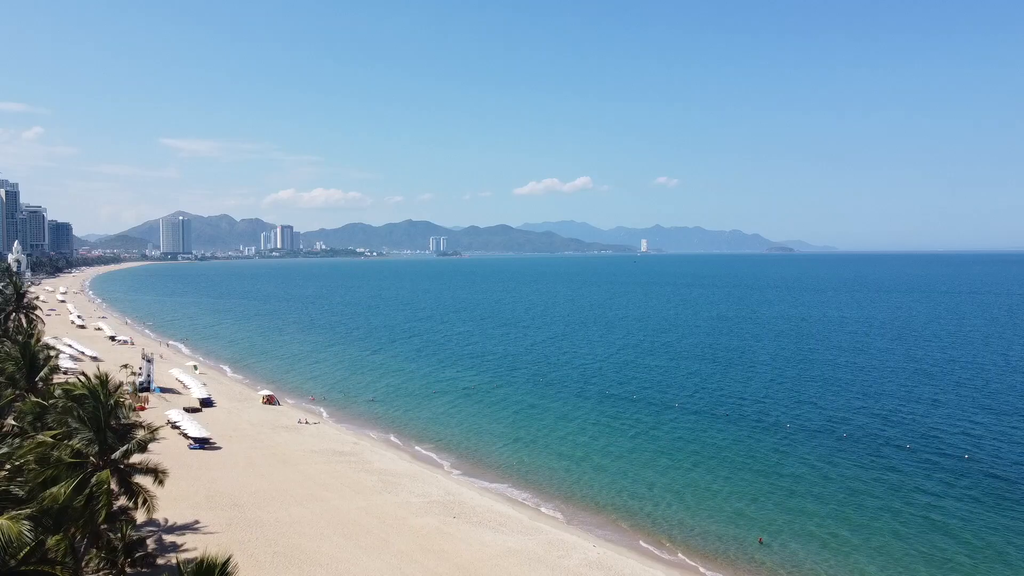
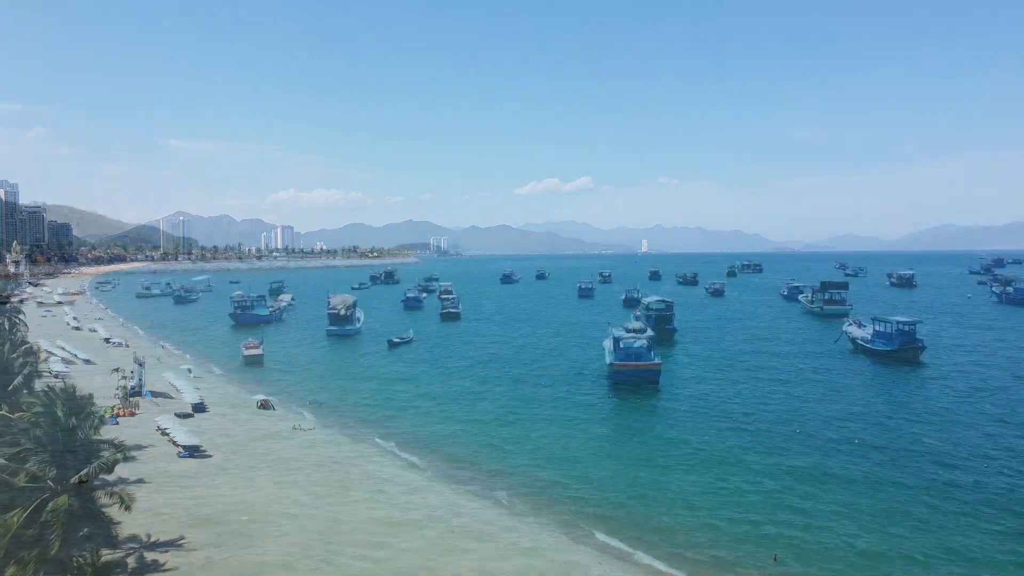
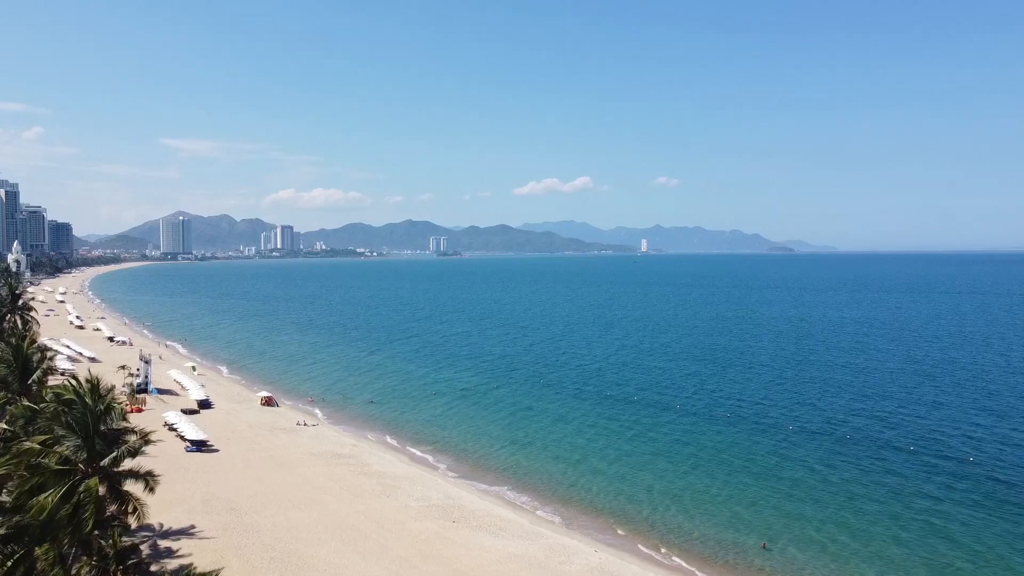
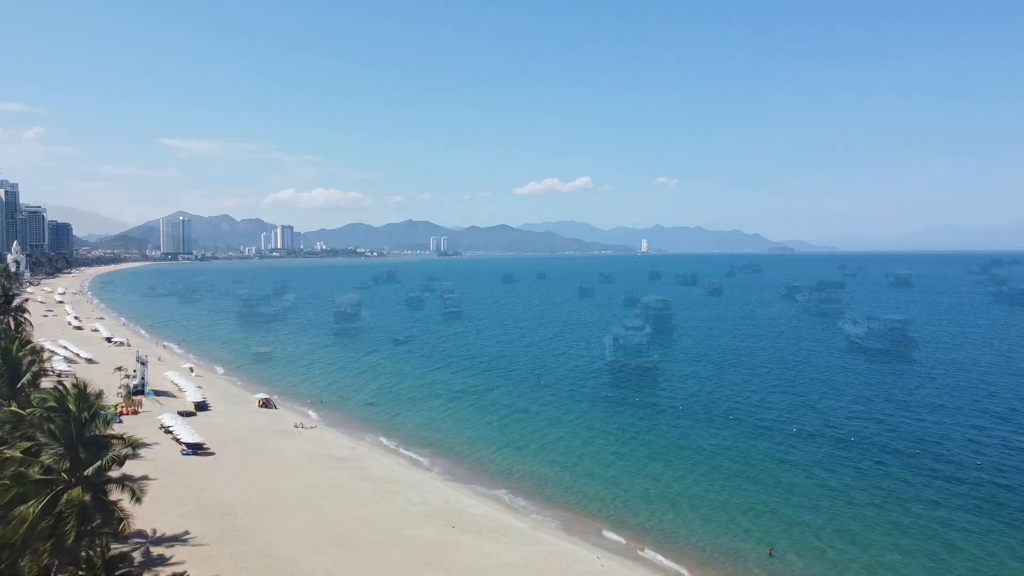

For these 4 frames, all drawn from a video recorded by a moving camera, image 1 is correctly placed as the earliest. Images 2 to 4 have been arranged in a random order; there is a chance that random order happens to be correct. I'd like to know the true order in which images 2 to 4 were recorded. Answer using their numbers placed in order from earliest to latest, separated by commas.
3, 4, 2
